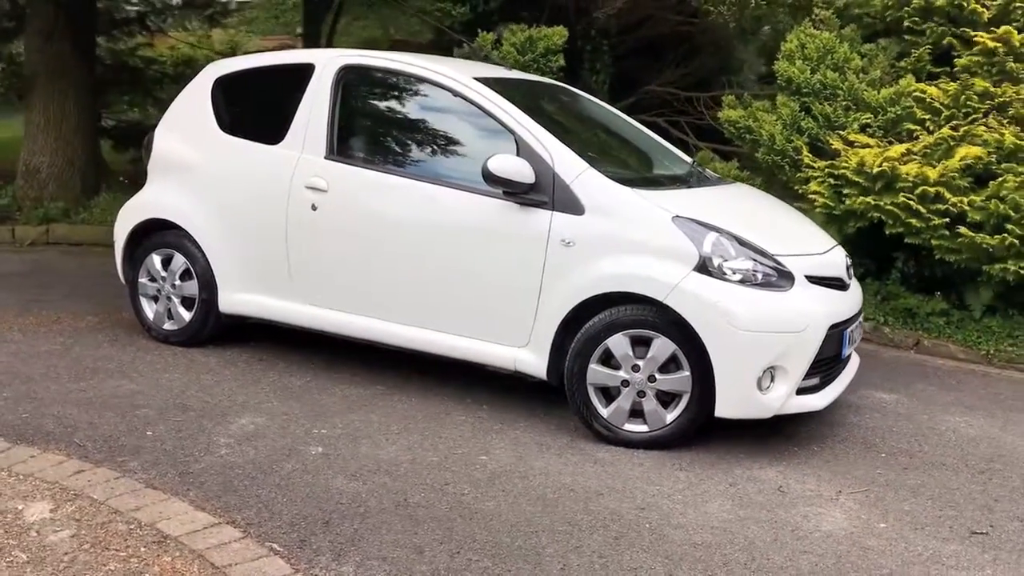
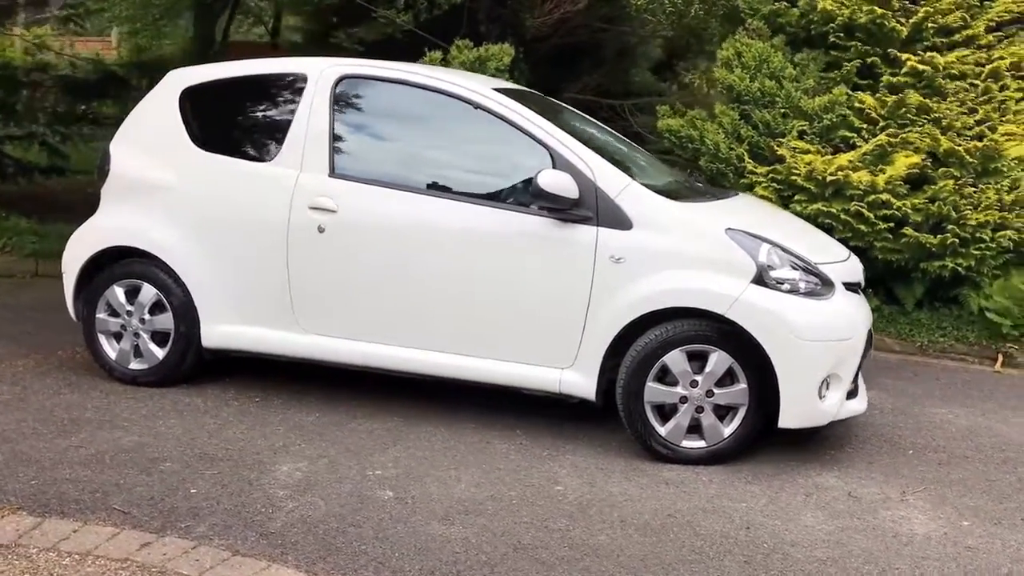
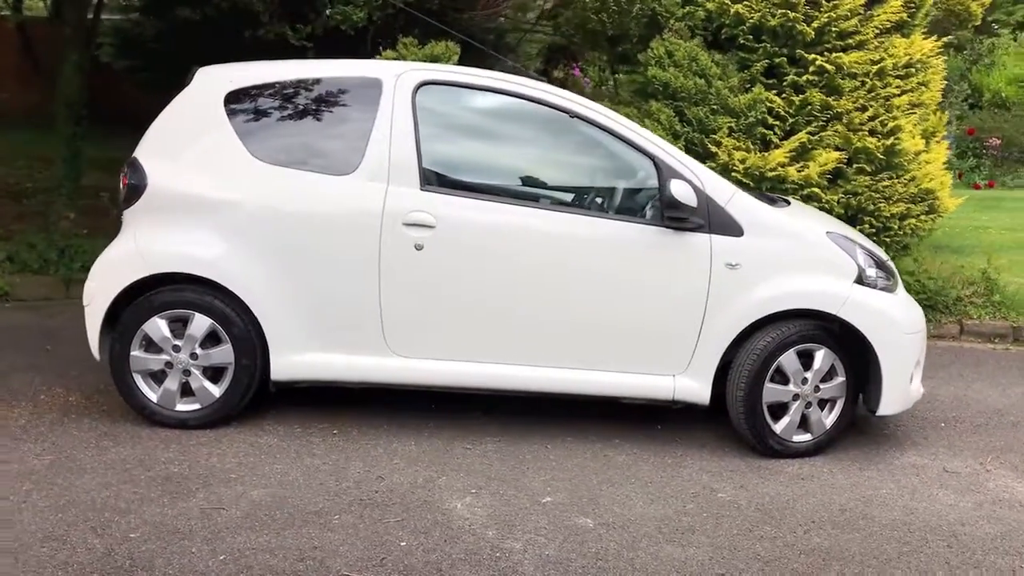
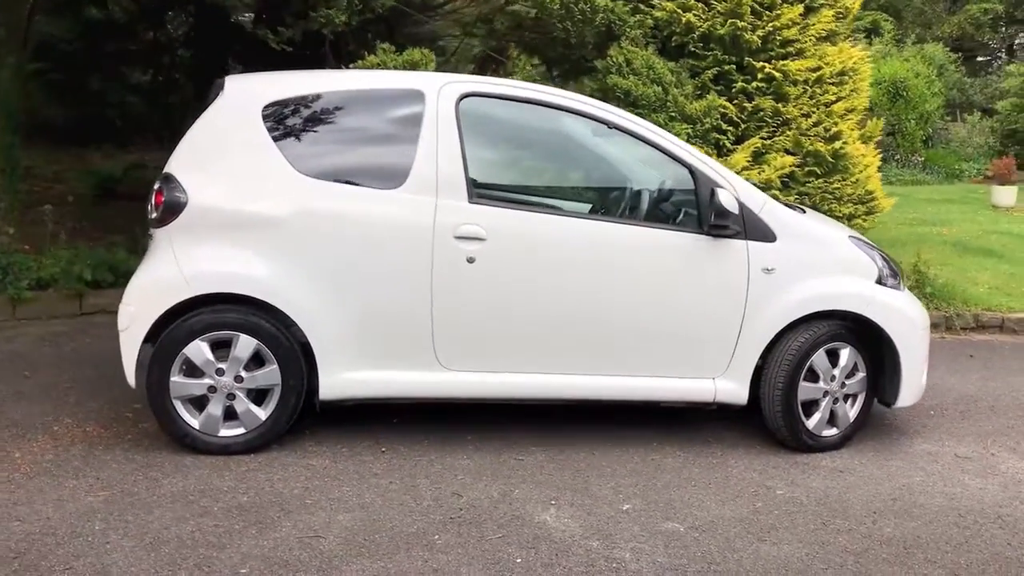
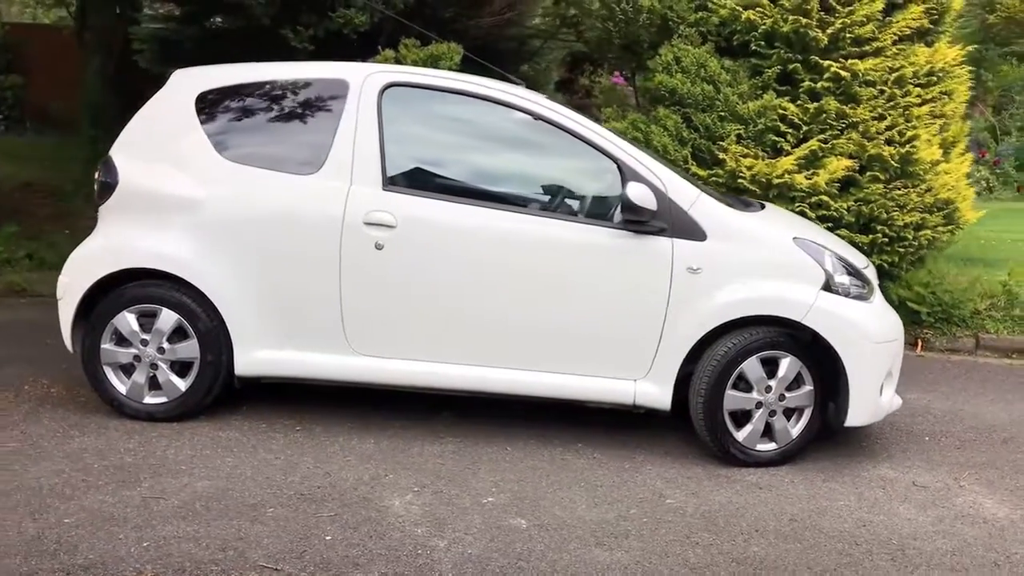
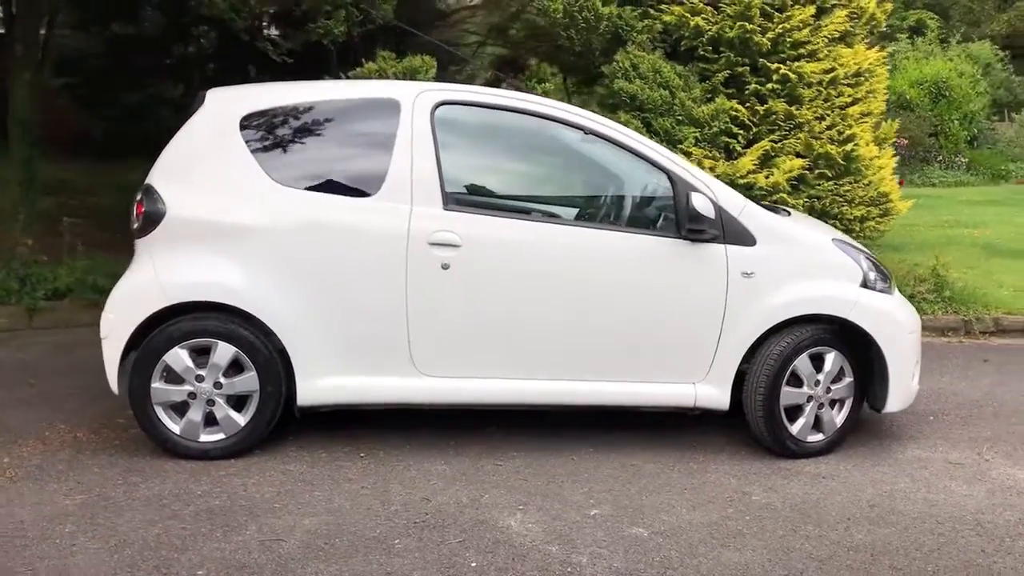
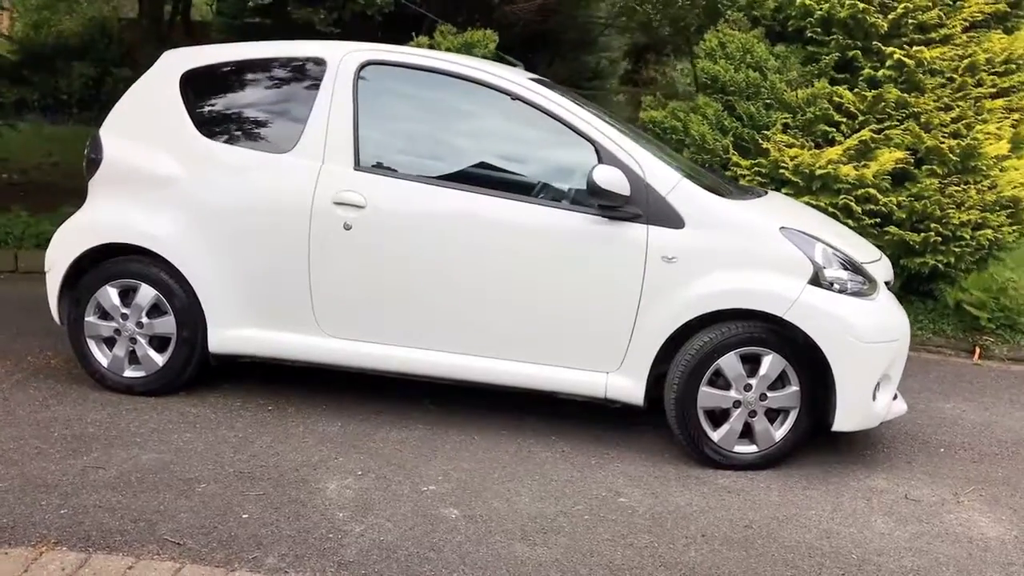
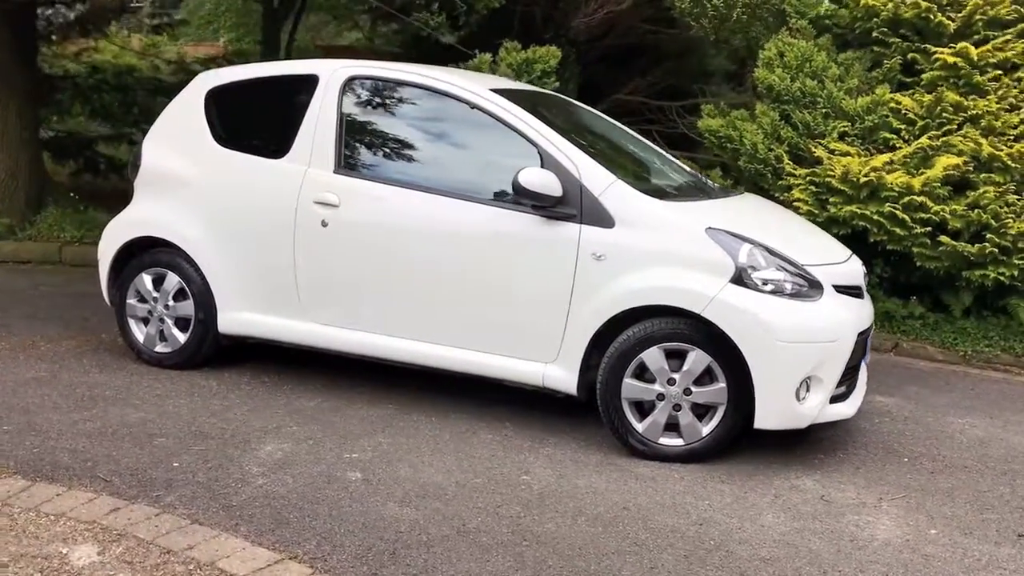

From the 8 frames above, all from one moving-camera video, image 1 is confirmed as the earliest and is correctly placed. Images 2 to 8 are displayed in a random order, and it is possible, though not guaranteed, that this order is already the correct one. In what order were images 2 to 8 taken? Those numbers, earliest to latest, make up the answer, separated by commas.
8, 2, 7, 5, 3, 6, 4
